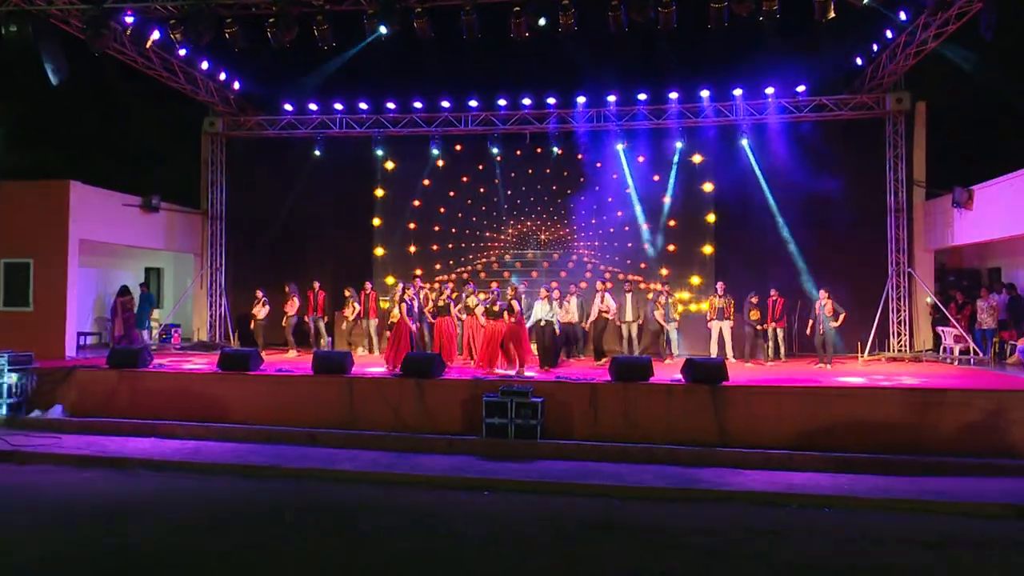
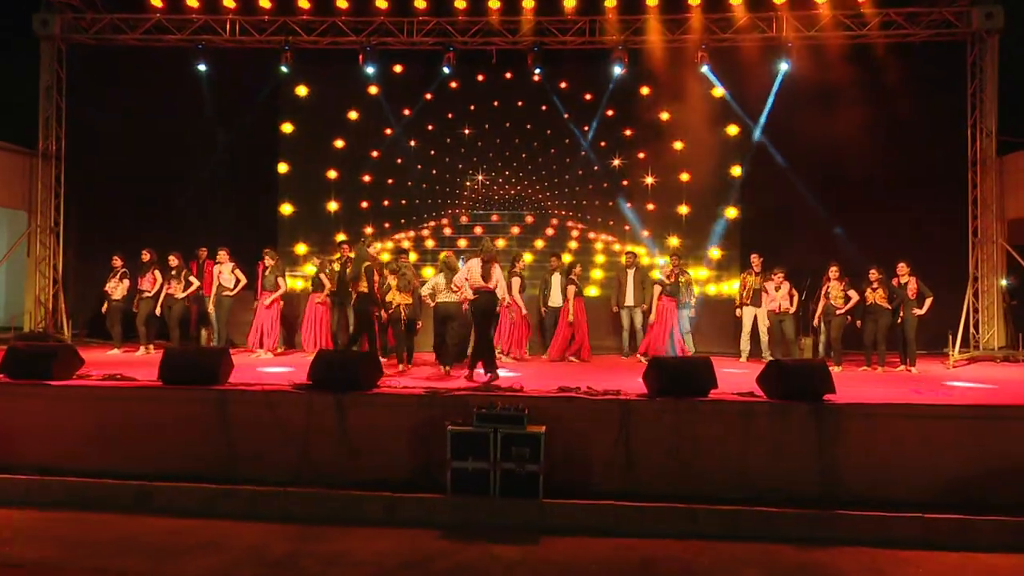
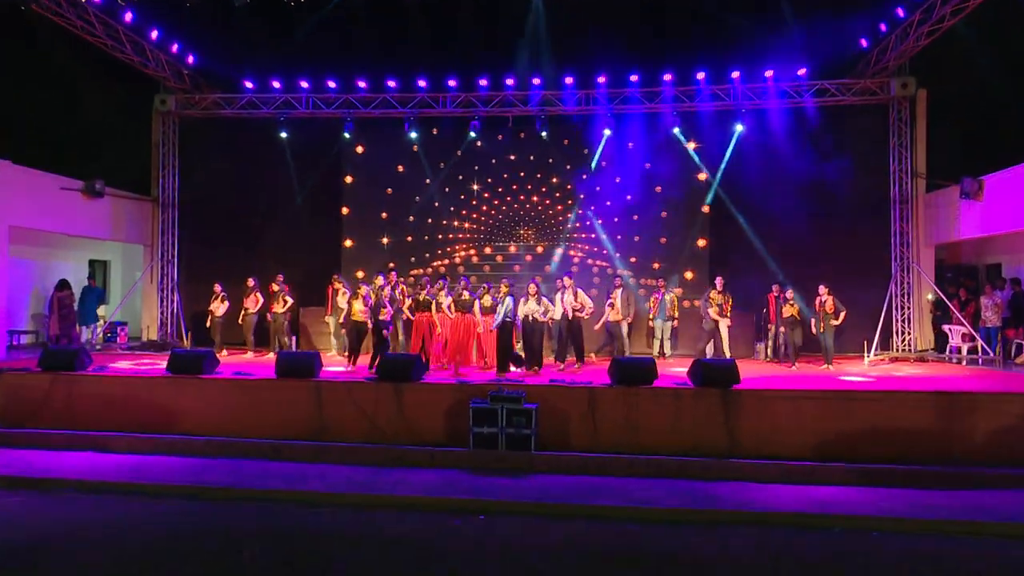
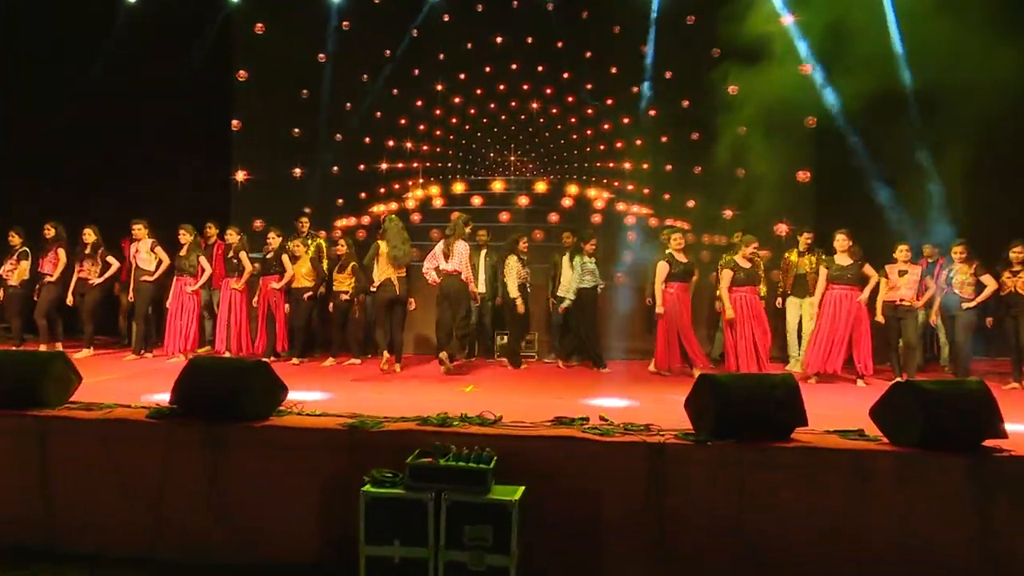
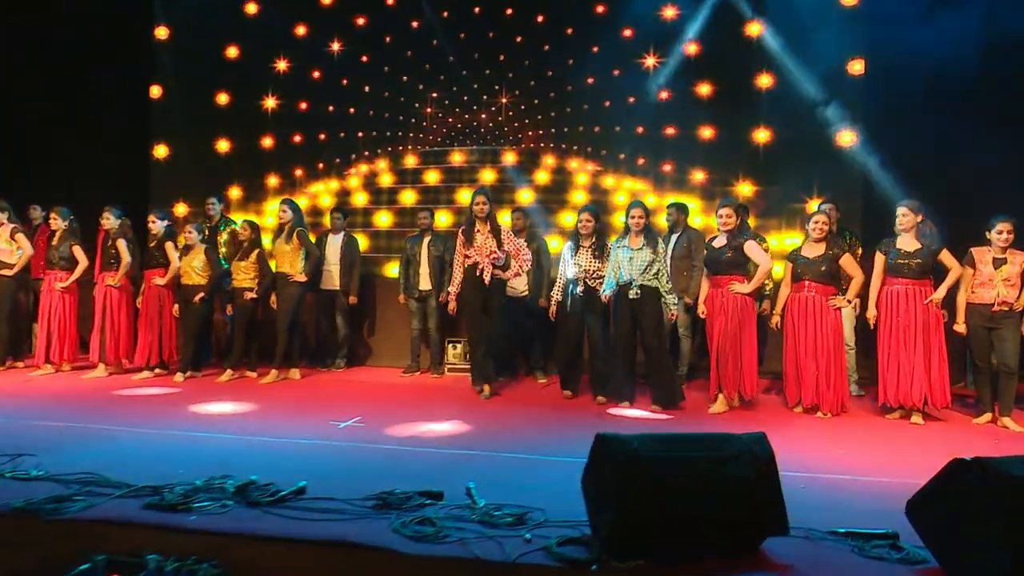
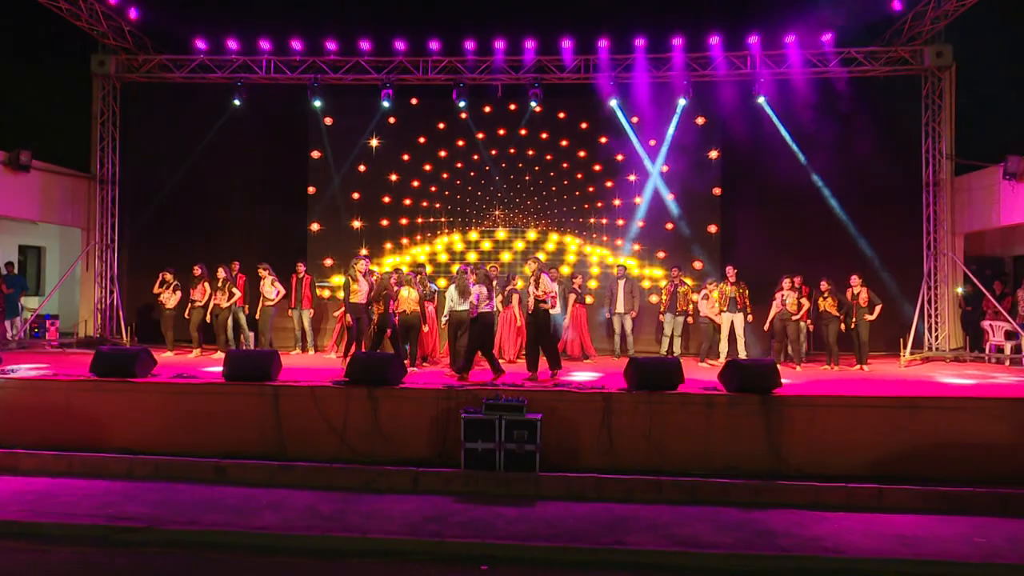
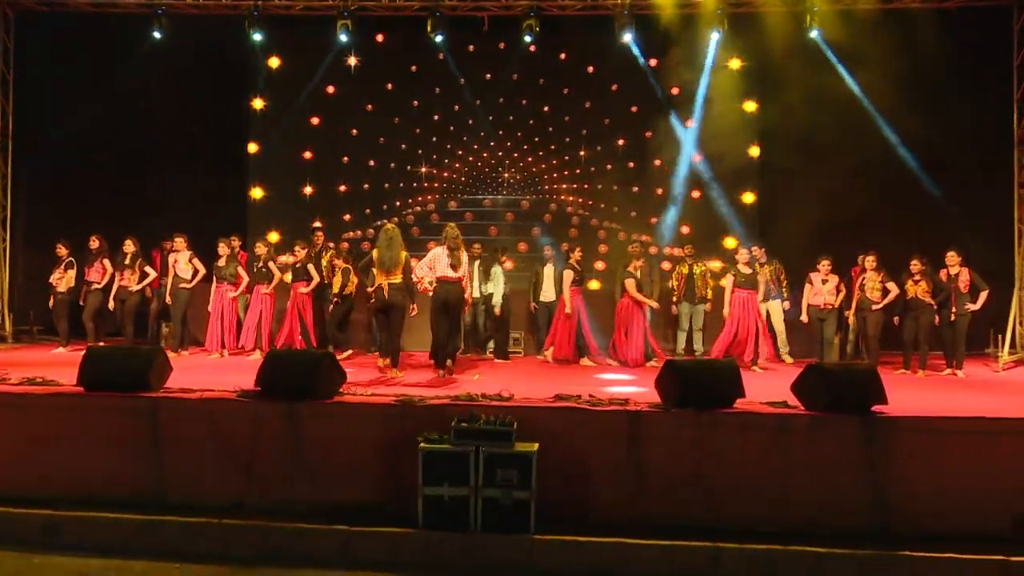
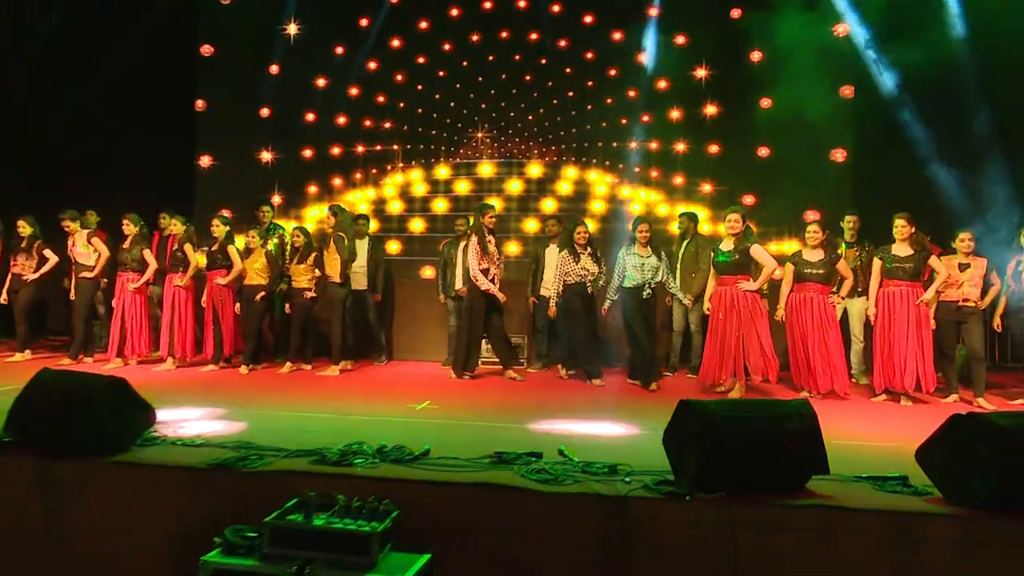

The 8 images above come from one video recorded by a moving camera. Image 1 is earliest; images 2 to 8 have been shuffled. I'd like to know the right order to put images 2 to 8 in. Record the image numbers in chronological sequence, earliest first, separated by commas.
3, 6, 2, 7, 4, 8, 5
